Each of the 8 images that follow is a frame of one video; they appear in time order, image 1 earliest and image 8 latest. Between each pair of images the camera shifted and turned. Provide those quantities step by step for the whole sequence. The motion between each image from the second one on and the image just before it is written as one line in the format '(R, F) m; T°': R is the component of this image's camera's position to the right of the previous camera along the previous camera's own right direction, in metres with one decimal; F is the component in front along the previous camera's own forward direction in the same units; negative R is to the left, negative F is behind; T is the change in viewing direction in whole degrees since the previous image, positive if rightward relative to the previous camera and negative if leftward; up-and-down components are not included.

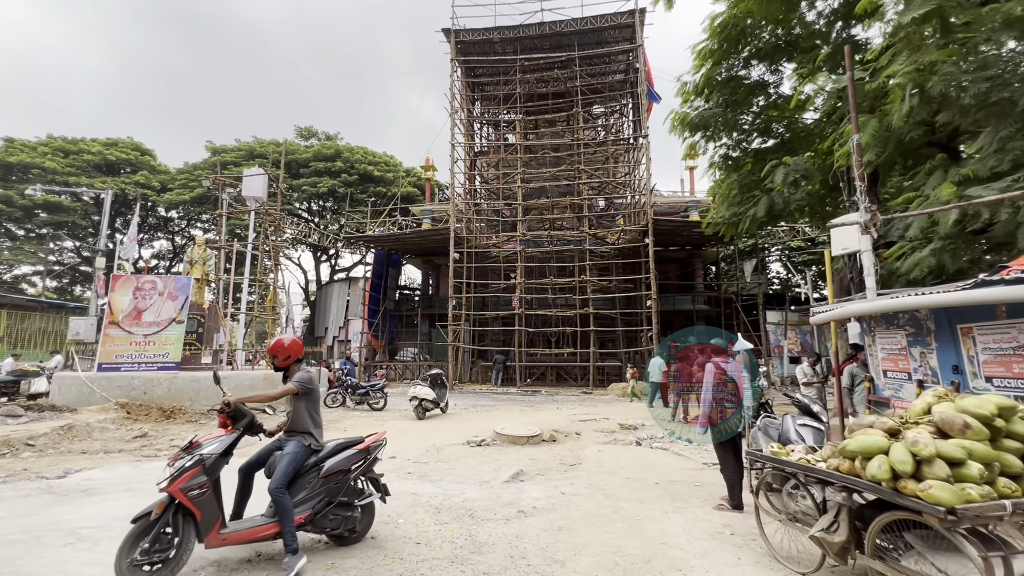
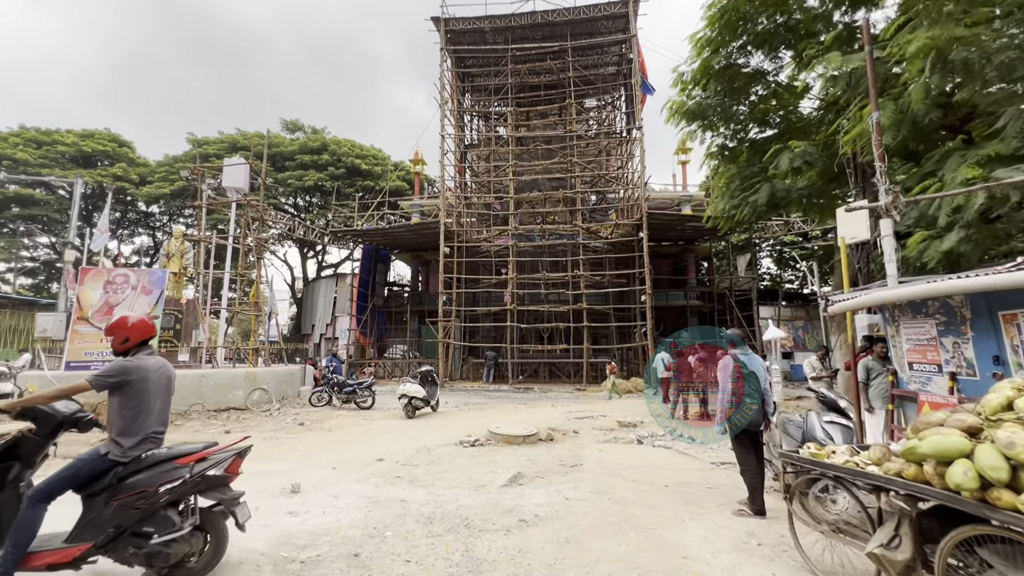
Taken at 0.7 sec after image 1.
(-0.1, +0.4) m; +1°
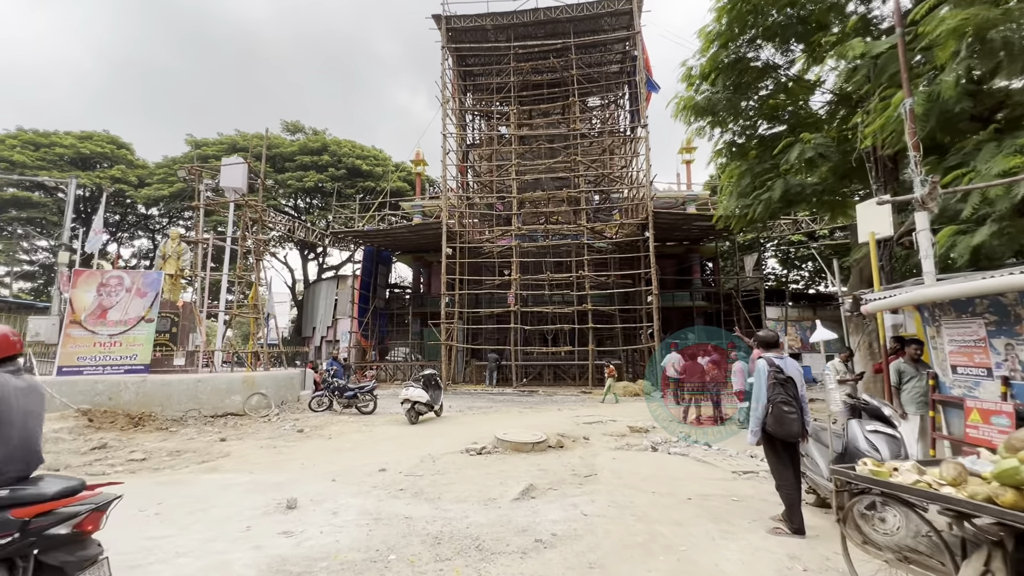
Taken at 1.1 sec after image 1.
(-0.1, +0.3) m; 0°
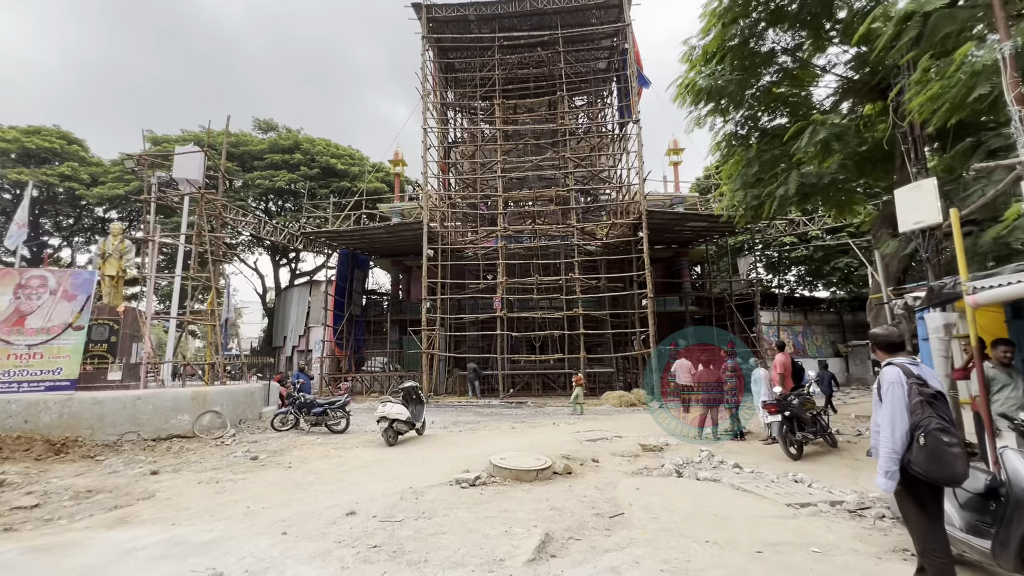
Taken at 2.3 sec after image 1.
(-0.2, +1.0) m; +2°
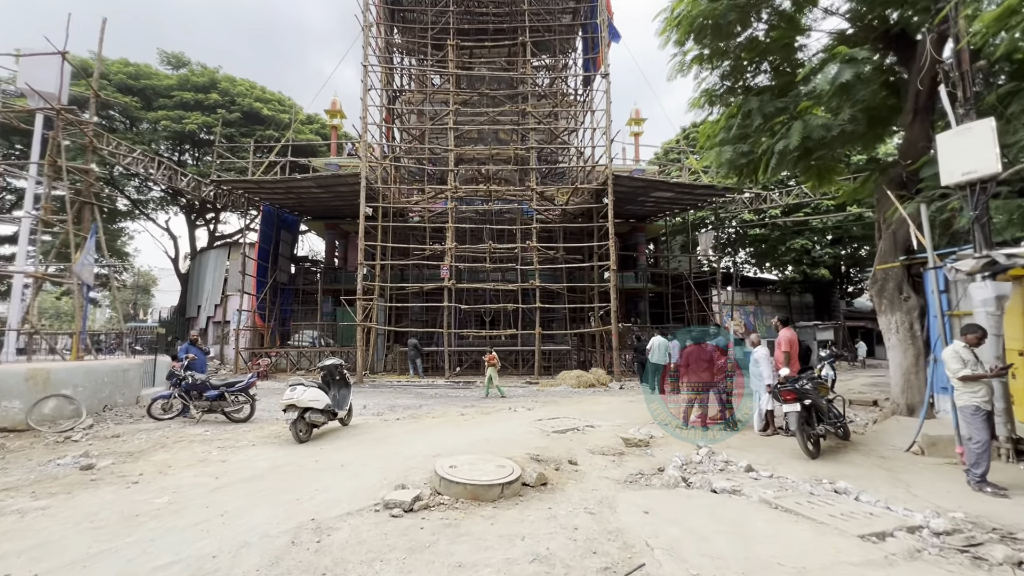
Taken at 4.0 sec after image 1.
(-0.1, +1.5) m; +7°
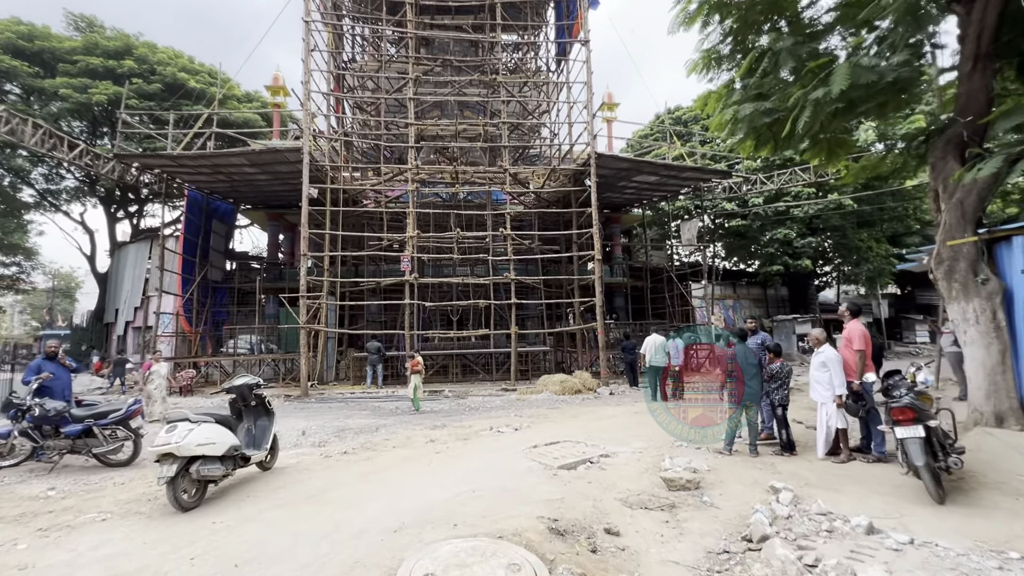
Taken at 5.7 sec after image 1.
(-0.3, +1.6) m; +5°
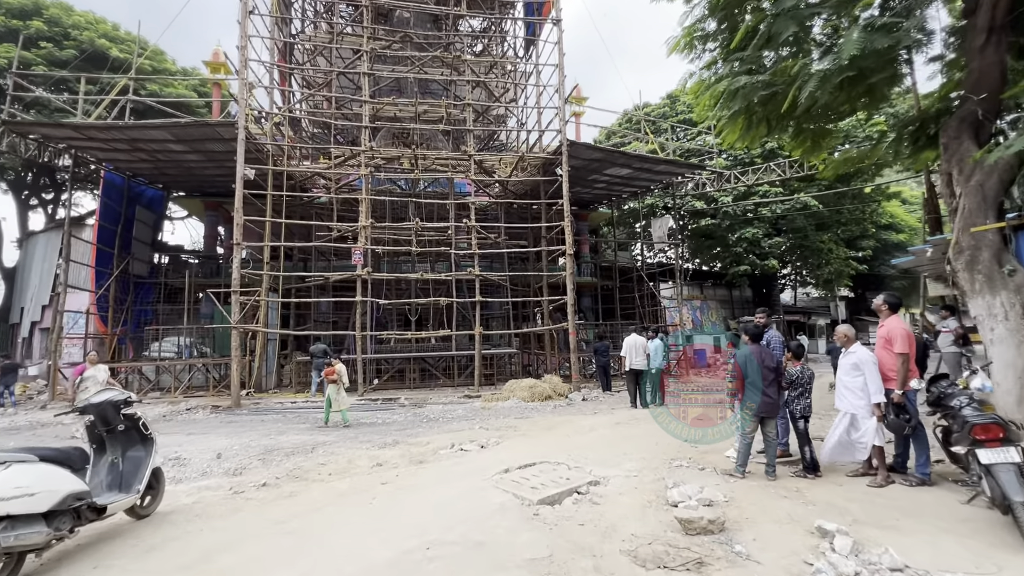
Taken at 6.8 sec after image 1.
(0.0, +1.0) m; +5°
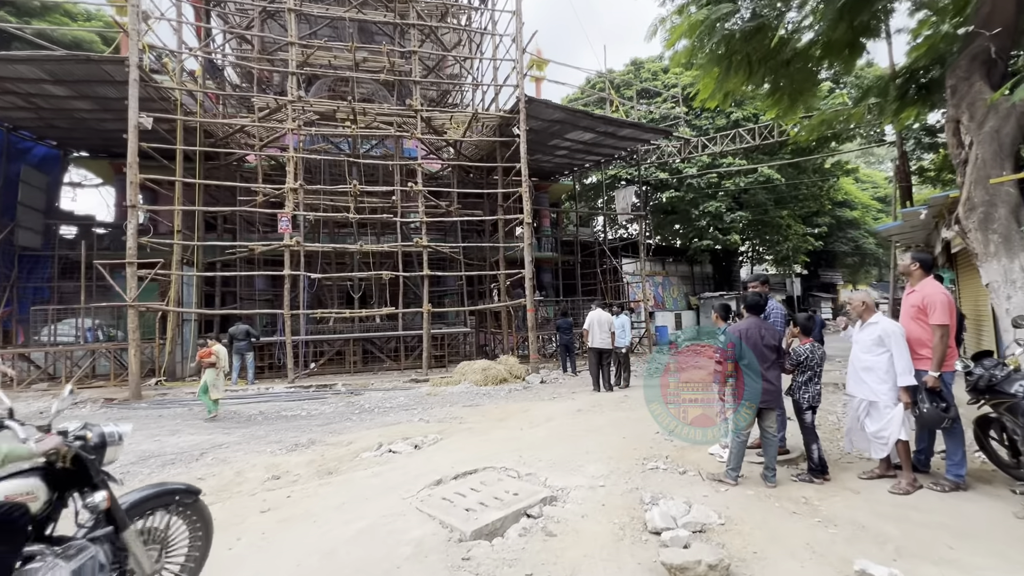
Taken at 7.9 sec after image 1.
(+0.2, +1.0) m; +5°
